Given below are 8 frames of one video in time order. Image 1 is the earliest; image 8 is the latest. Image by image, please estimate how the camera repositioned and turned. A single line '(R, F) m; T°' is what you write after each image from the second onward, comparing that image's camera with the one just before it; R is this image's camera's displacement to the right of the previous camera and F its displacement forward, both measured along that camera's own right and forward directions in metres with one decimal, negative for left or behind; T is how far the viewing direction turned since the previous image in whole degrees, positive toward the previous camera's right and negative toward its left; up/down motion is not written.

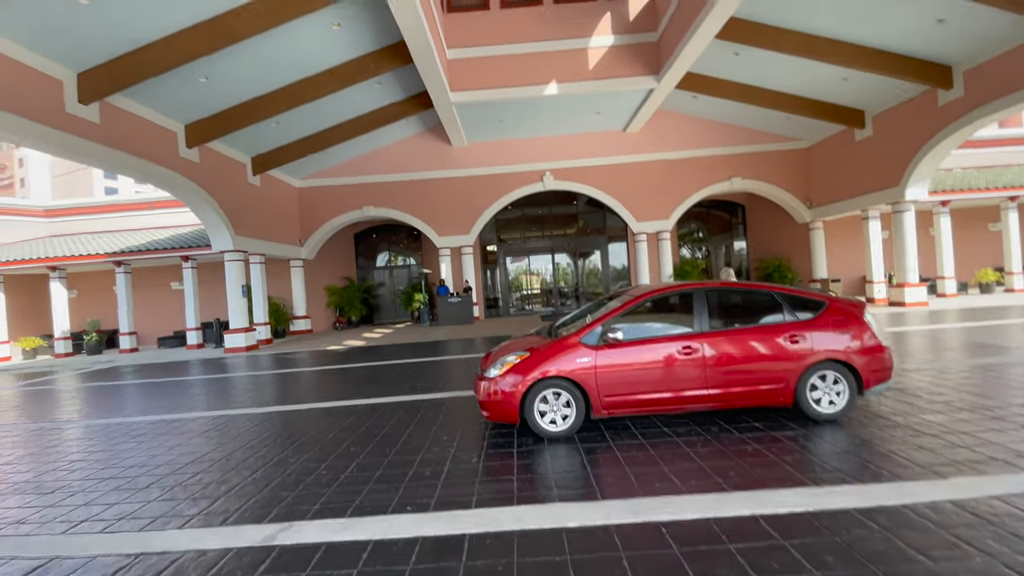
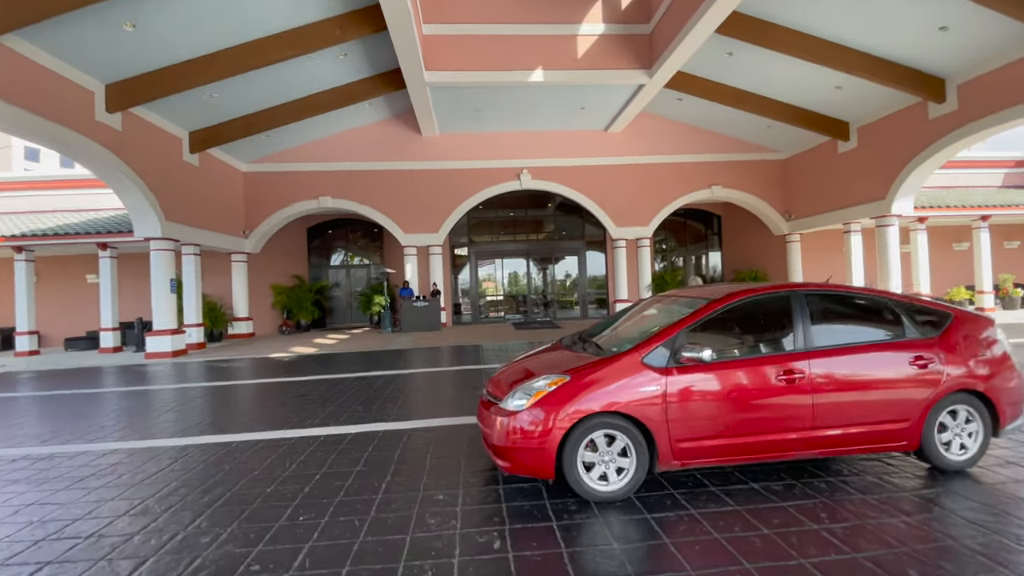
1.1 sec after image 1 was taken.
(-0.4, +1.1) m; +5°
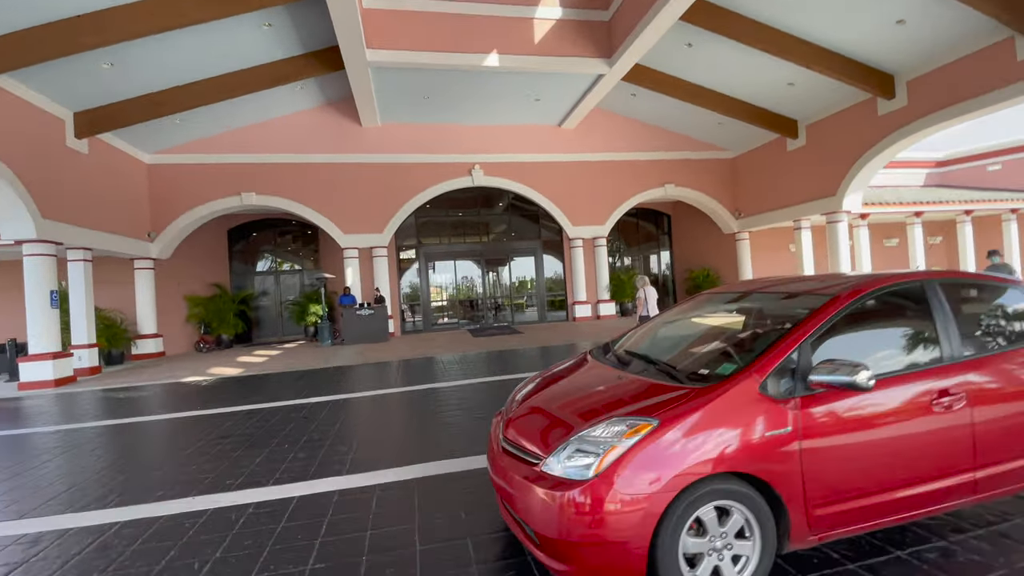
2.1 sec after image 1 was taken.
(-0.4, +0.9) m; +7°
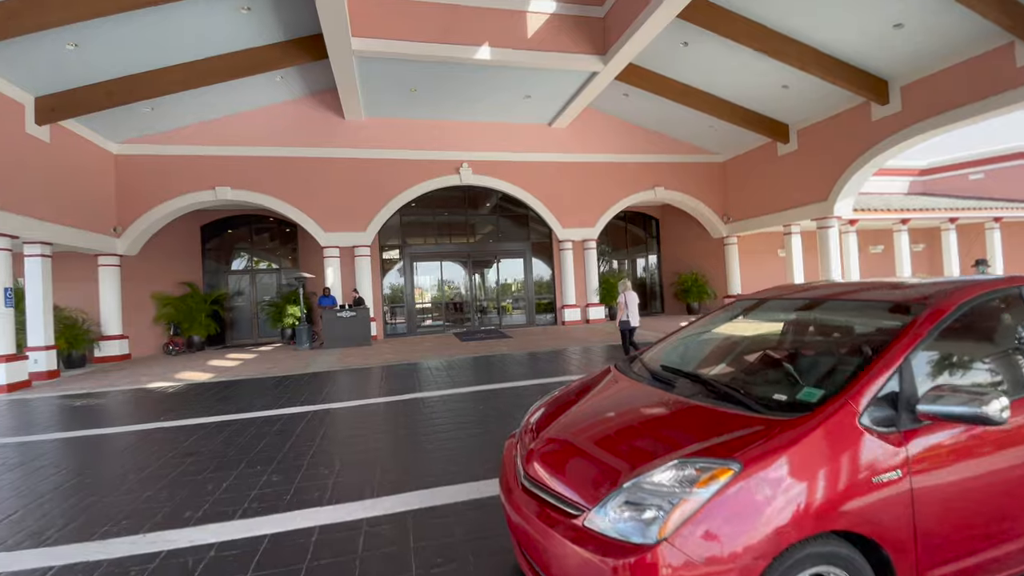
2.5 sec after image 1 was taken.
(-0.2, +0.4) m; +2°
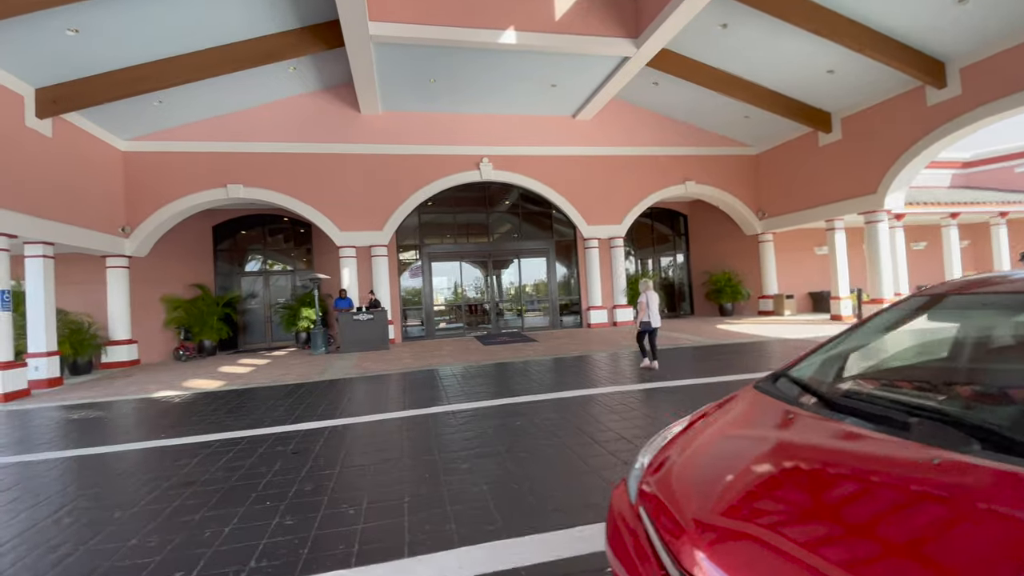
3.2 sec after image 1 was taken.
(-0.3, +0.6) m; -1°
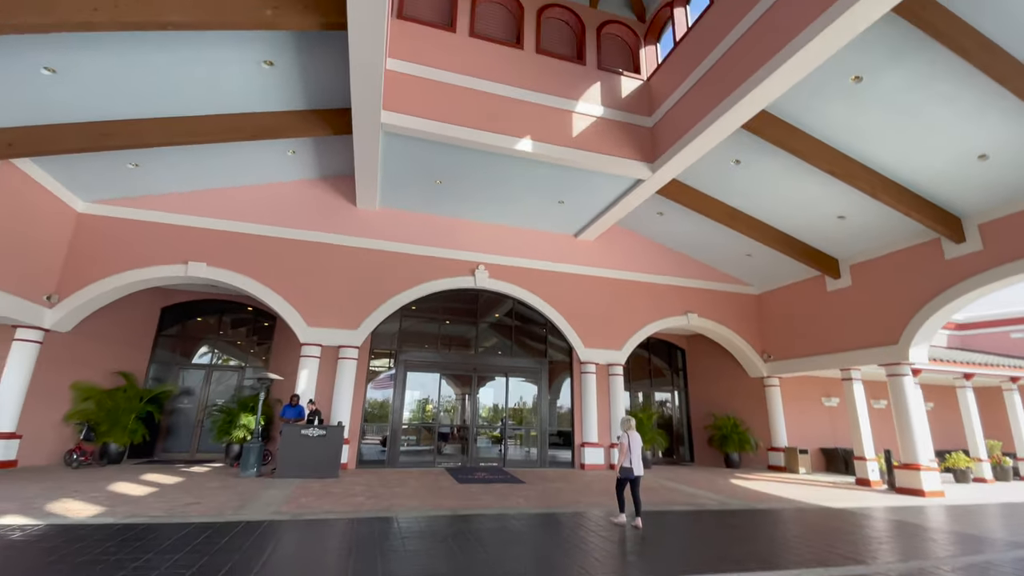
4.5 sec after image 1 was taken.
(-0.3, +1.2) m; +2°
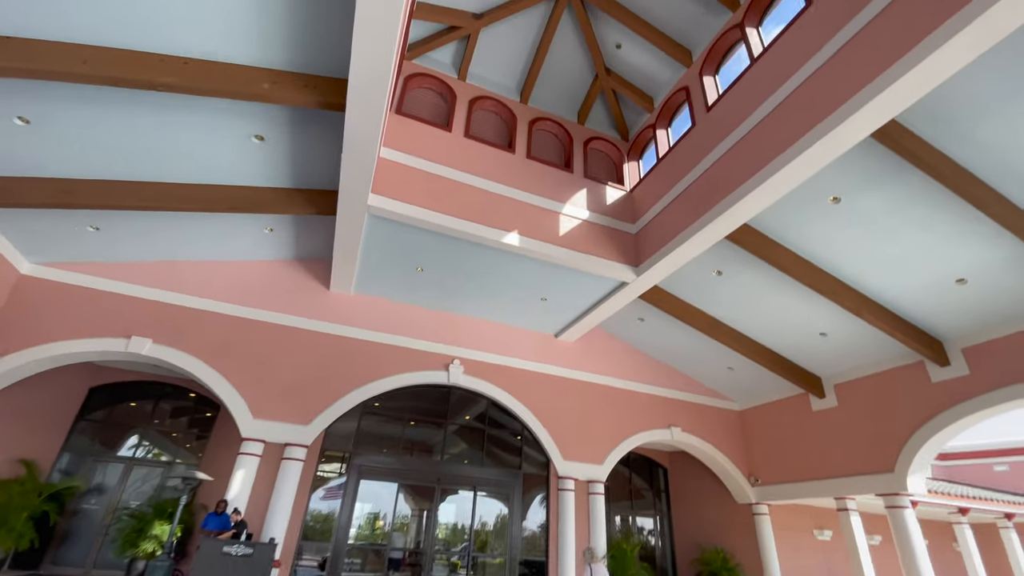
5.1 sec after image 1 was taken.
(-0.1, +0.5) m; +3°
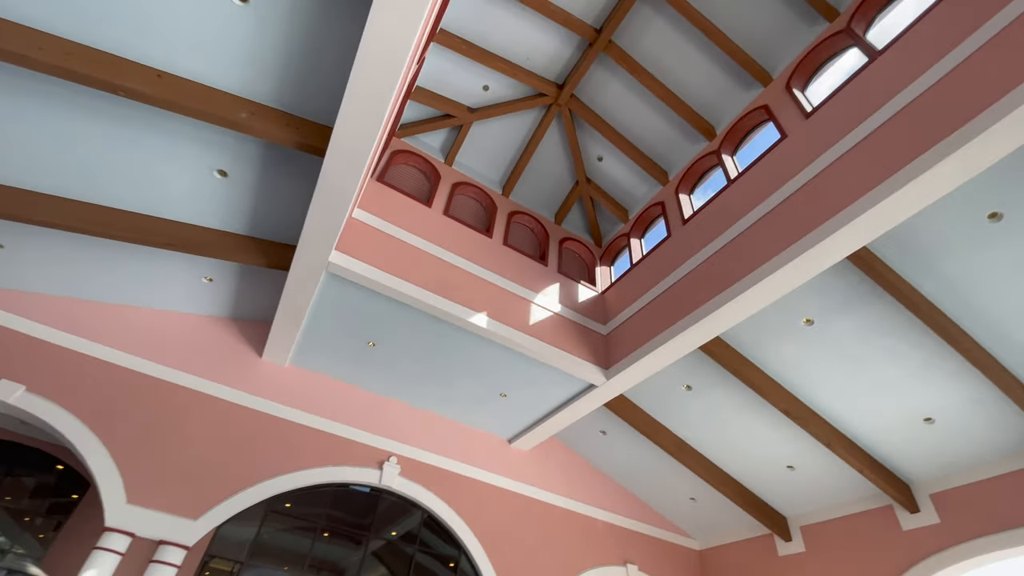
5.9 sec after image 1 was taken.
(-0.2, +0.7) m; +5°
